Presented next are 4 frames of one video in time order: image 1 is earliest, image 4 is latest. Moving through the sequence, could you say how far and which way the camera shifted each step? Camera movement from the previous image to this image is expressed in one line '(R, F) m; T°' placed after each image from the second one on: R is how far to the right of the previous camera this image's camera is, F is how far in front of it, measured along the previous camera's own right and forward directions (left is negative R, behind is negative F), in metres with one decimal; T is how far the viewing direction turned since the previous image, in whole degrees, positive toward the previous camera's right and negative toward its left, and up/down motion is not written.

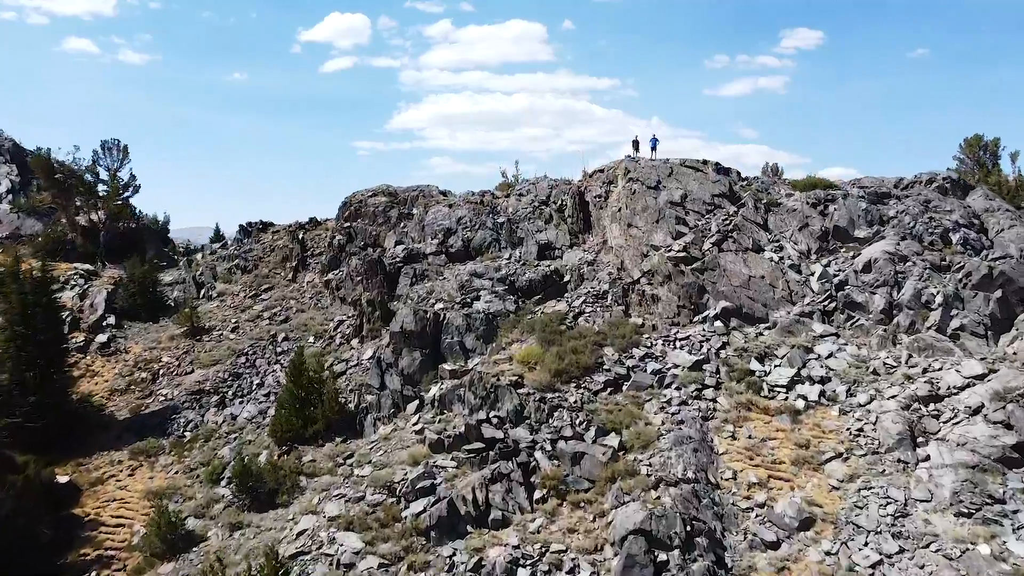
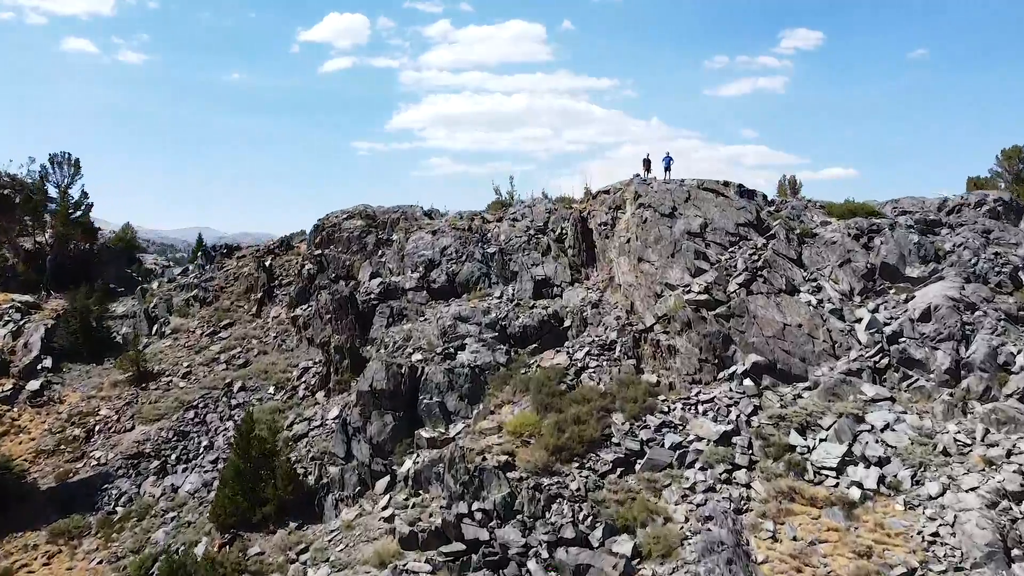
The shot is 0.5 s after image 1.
(+0.1, +1.7) m; 0°
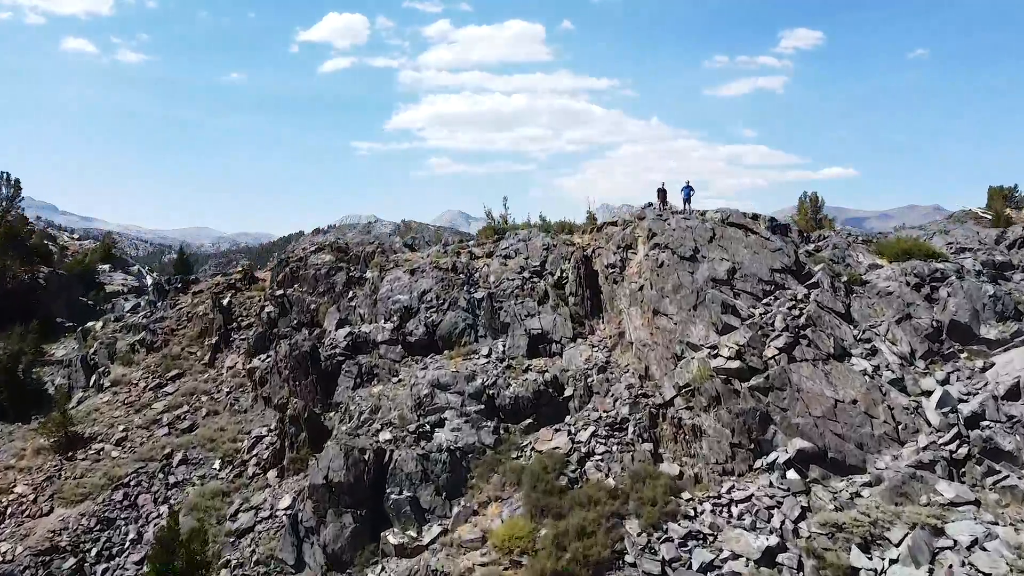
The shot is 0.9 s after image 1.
(+0.1, +1.8) m; 0°
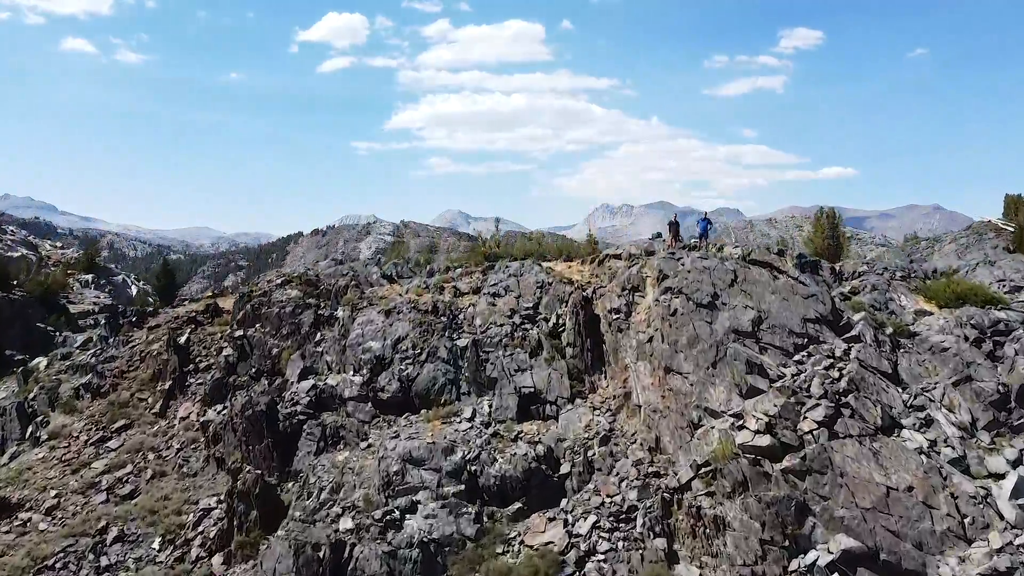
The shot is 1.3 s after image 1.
(+0.2, +1.3) m; 0°
